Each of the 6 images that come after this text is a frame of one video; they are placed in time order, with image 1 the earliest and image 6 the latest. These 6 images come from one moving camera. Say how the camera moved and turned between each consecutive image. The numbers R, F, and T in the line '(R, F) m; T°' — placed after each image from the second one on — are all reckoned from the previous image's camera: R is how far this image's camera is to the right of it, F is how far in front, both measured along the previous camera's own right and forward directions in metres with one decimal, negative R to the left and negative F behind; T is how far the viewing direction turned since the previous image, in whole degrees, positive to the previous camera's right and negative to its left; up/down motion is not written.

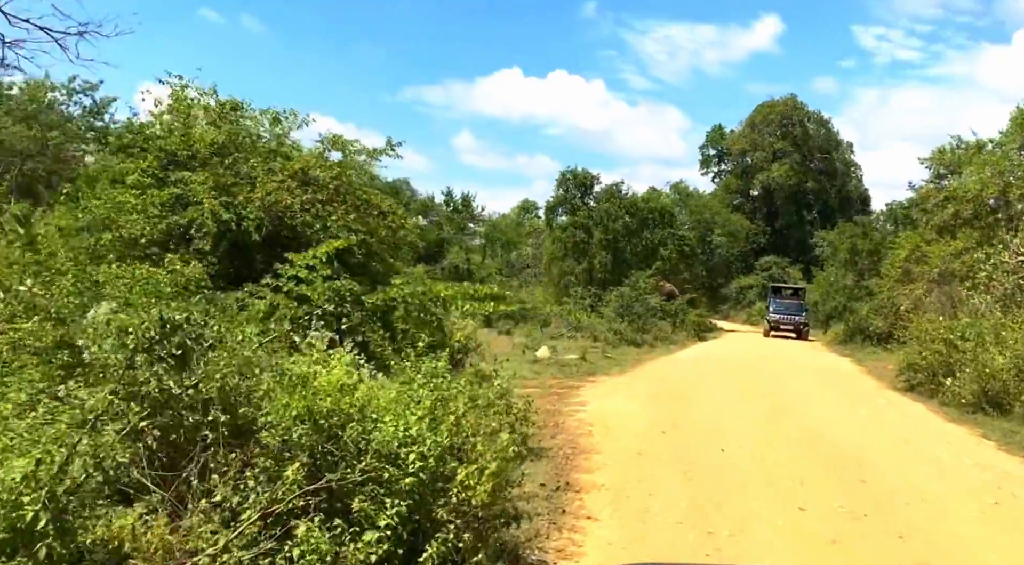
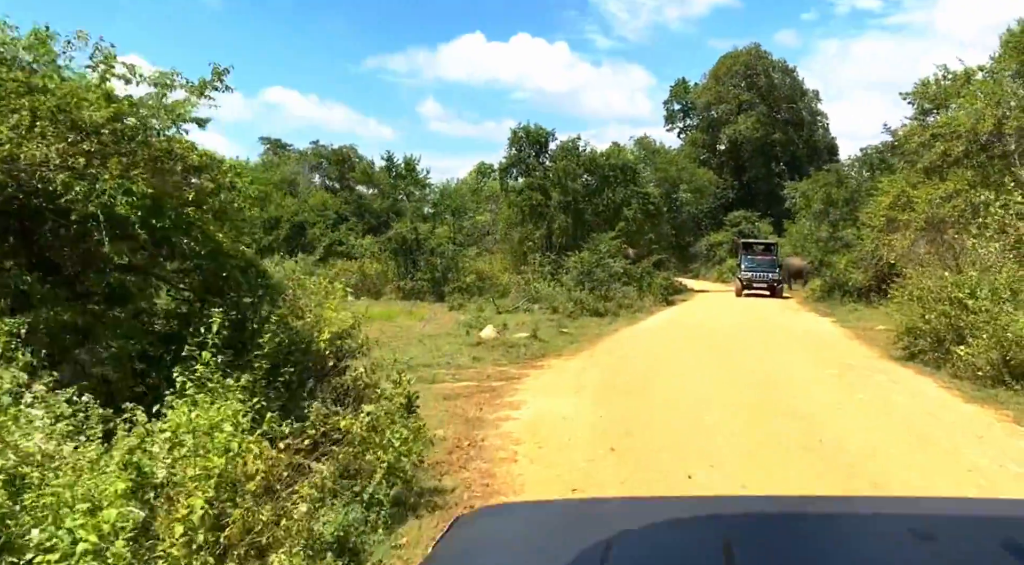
(+0.7, +2.6) m; +2°
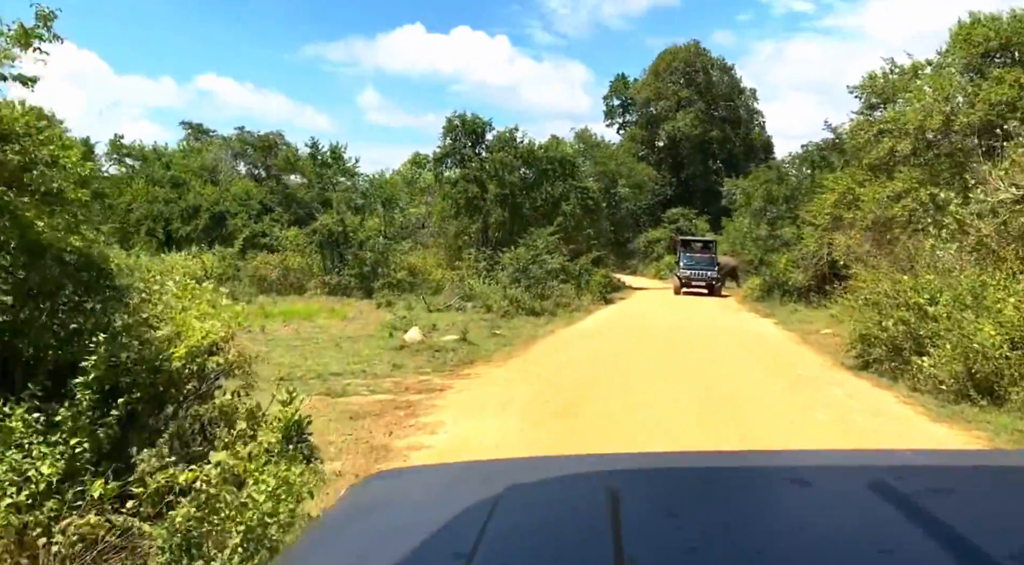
(+0.2, +1.3) m; +4°
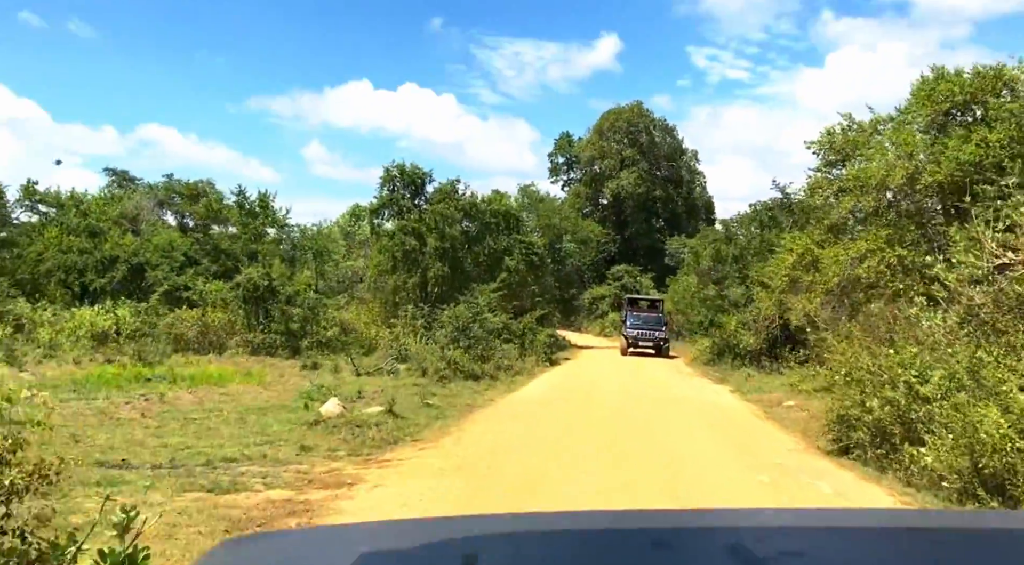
(+0.2, +1.8) m; +3°
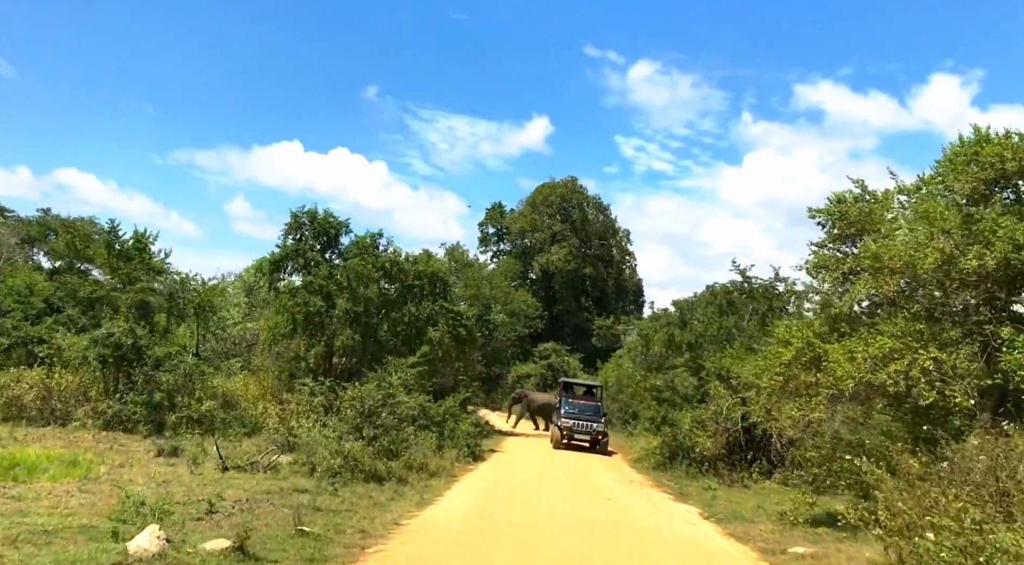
(-0.1, +4.5) m; +5°
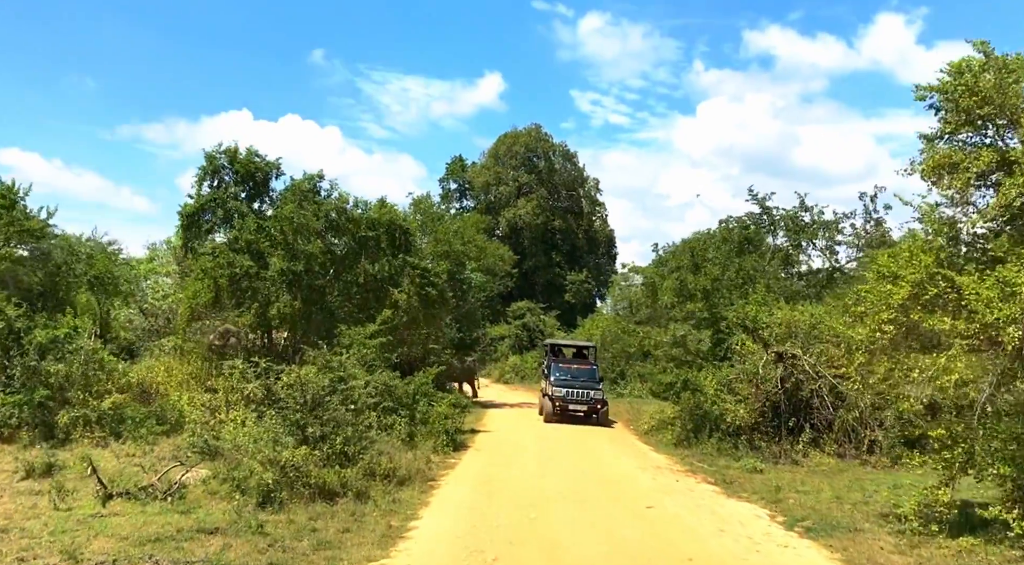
(-0.4, +4.9) m; +2°
